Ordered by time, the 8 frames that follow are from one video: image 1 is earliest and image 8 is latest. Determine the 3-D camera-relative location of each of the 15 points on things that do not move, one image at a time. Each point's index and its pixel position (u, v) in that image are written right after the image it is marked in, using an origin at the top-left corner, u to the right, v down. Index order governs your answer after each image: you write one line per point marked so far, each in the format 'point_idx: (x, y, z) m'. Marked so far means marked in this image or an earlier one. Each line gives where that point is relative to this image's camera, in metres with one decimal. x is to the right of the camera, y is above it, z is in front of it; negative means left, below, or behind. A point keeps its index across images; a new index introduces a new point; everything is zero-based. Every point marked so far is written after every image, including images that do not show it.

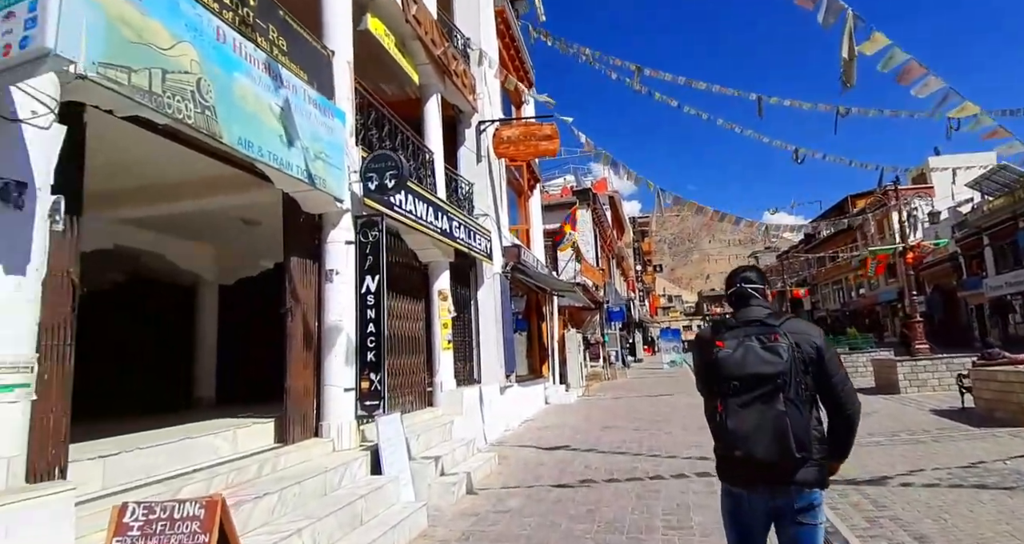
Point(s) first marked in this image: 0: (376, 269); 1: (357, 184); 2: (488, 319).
0: (-1.4, 0.0, +6.4) m
1: (-1.7, +1.0, +6.6) m
2: (-0.4, -0.9, +11.2) m
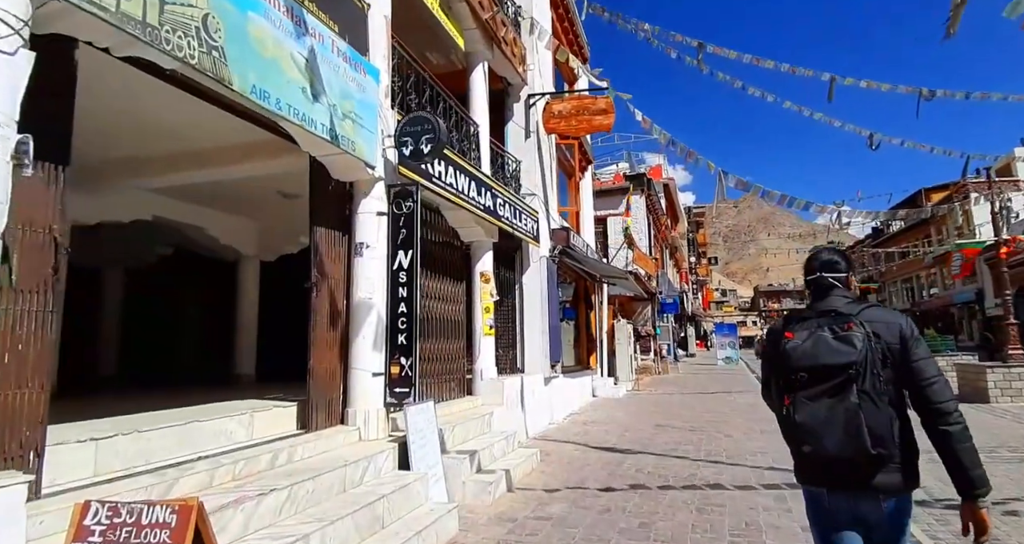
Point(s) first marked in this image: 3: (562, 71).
0: (-1.0, +0.3, +5.8) m
1: (-1.2, +1.2, +6.0) m
2: (+0.4, -0.6, +10.6) m
3: (+1.1, +4.3, +13.2) m
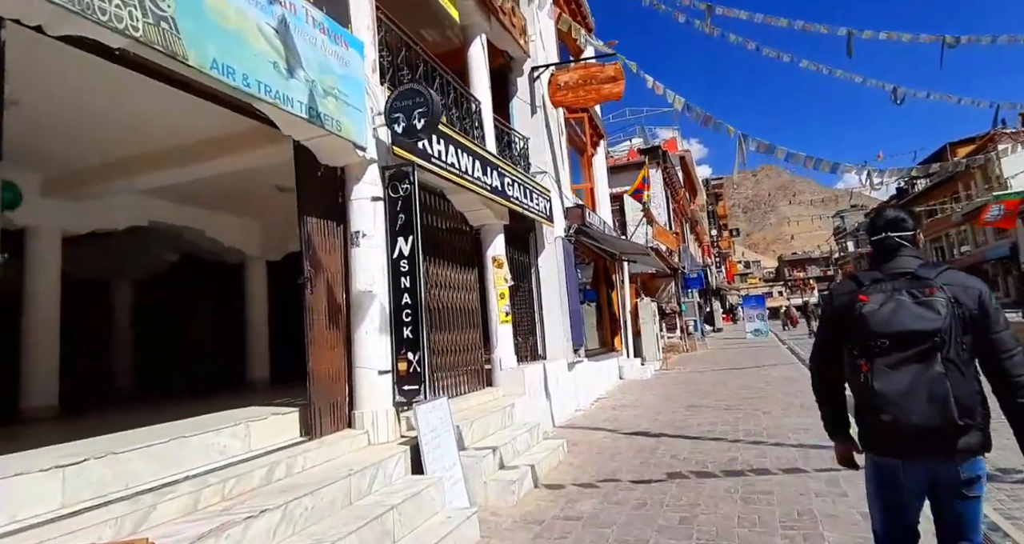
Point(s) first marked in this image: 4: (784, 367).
0: (-0.9, +0.4, +5.3) m
1: (-1.2, +1.3, +5.6) m
2: (+0.7, -0.3, +10.1) m
3: (+1.1, +4.7, +12.6) m
4: (+6.8, -2.4, +15.2) m
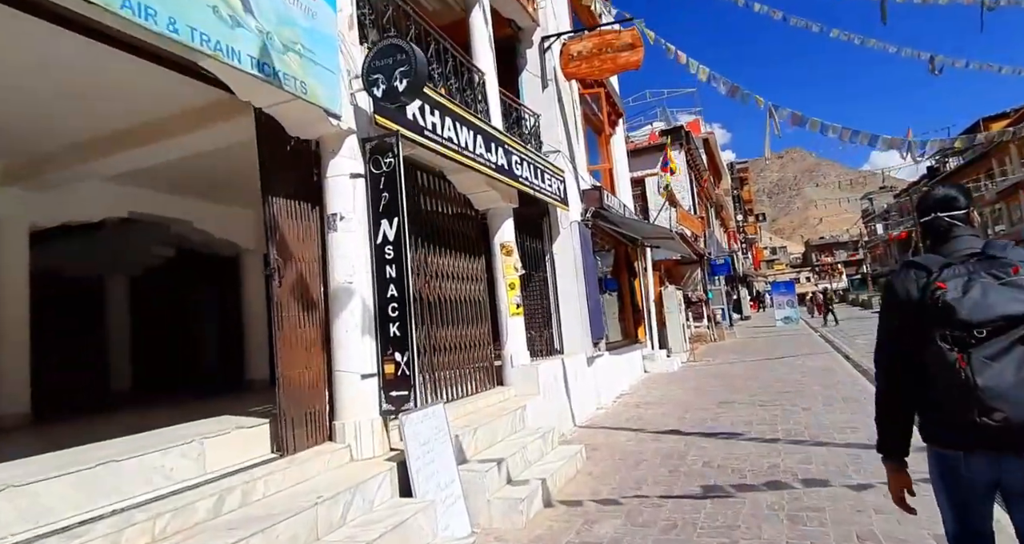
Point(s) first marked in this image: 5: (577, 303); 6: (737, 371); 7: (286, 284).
0: (-0.9, +0.5, +4.6) m
1: (-1.2, +1.4, +4.8) m
2: (+0.9, -0.1, +9.3) m
3: (+1.3, +5.0, +11.7) m
4: (+7.2, -2.0, +14.2) m
5: (+1.0, -0.5, +9.3) m
6: (+4.6, -2.0, +12.4) m
7: (-1.6, -0.1, +4.3) m
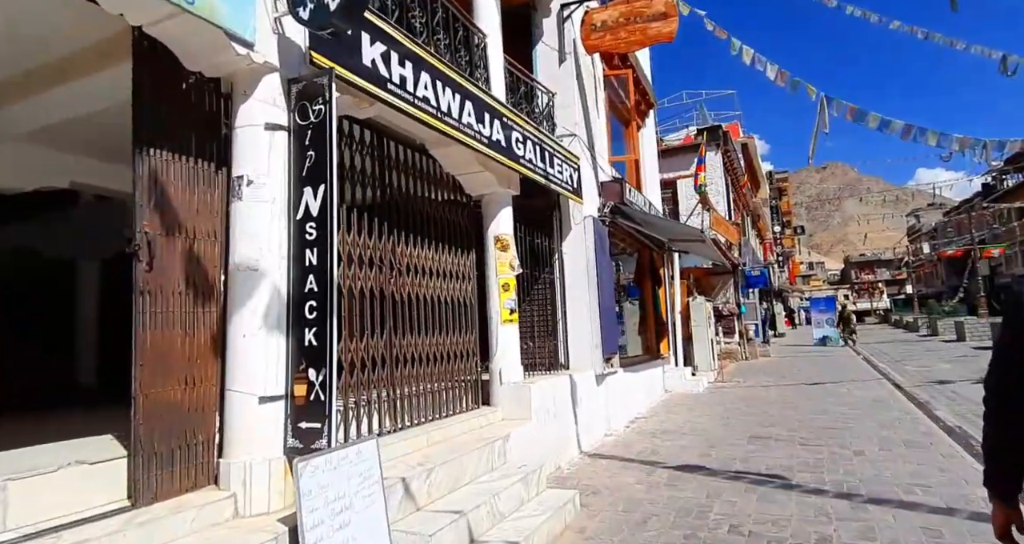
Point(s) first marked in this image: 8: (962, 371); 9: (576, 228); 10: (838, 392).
0: (-1.1, +0.6, +3.4) m
1: (-1.3, +1.5, +3.6) m
2: (+0.9, -0.1, +8.0) m
3: (+1.7, +4.9, +10.4) m
4: (+7.3, -2.3, +12.6) m
5: (+1.0, -0.5, +8.0) m
6: (+4.7, -2.3, +11.0) m
7: (-1.8, 0.0, +3.2) m
8: (+10.6, -2.3, +14.3) m
9: (+0.9, +0.6, +8.2) m
10: (+6.2, -2.3, +11.5) m
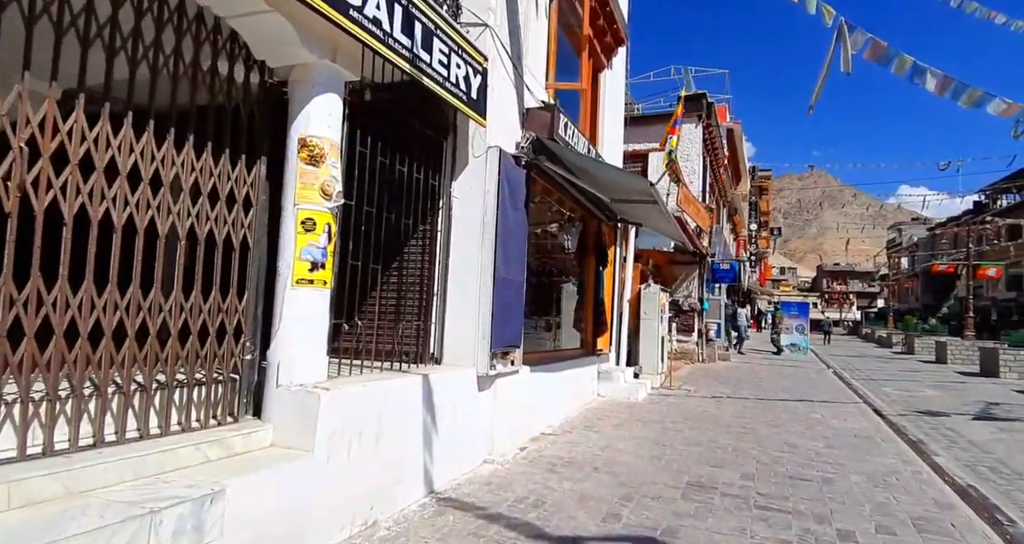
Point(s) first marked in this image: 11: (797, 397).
0: (-2.1, +1.0, +0.8) m
1: (-2.2, +1.9, +1.0) m
2: (-0.4, +0.3, +5.5) m
3: (+0.8, +5.3, +7.8) m
4: (+5.6, -2.4, +10.5) m
5: (-0.3, -0.1, +5.5) m
6: (+3.0, -2.1, +8.7) m
7: (-2.9, +0.5, +0.6) m
8: (+8.8, -2.6, +12.3) m
9: (-0.3, +1.0, +5.6) m
10: (+4.5, -2.2, +9.3) m
11: (+5.5, -2.4, +11.8) m
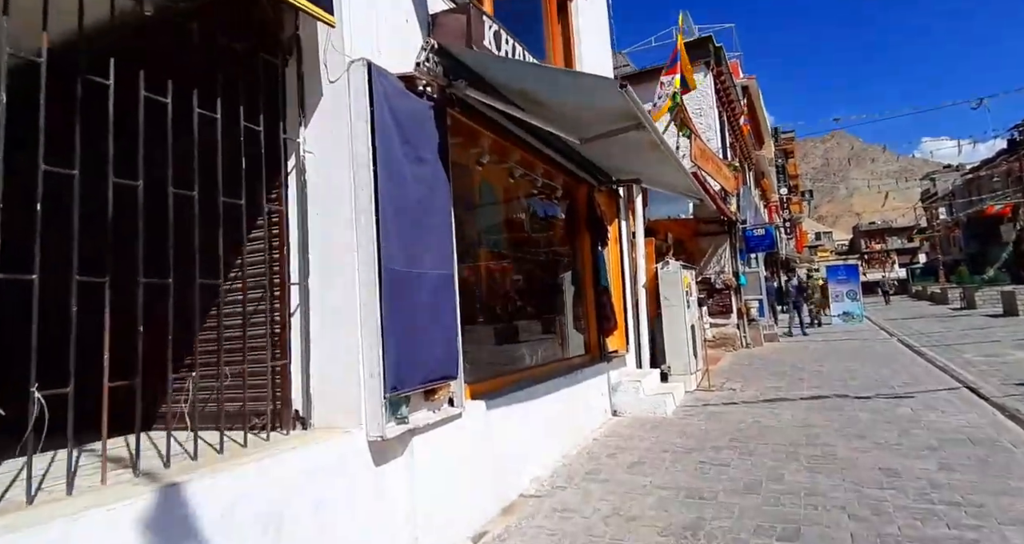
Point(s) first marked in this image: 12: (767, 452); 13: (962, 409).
0: (-3.0, +0.8, -1.3) m
1: (-3.2, +1.7, -1.1) m
2: (-1.0, +0.3, +3.4) m
3: (-0.3, +5.4, +5.6) m
4: (+5.6, -1.6, +8.0) m
5: (-0.8, -0.1, +3.3) m
6: (+2.9, -1.6, +6.4) m
7: (-3.7, +0.2, -1.5) m
8: (+8.8, -1.5, +9.6) m
9: (-1.0, +1.0, +3.5) m
10: (+4.4, -1.6, +6.9) m
11: (+5.5, -1.7, +9.3) m
12: (+2.4, -1.6, +5.6) m
13: (+5.4, -1.6, +7.2) m
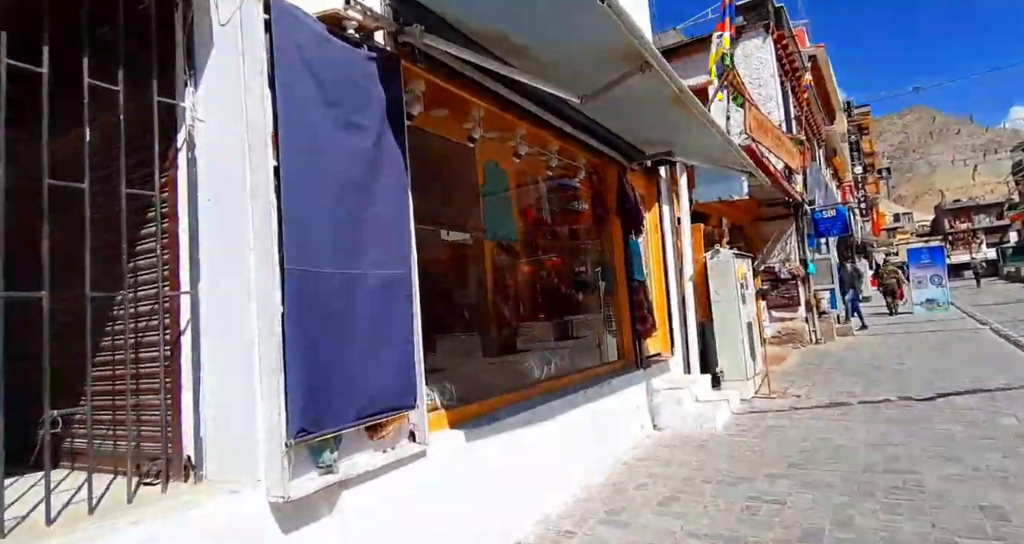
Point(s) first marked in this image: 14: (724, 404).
0: (-3.6, +0.7, -1.8) m
1: (-3.9, +1.6, -1.6) m
2: (-1.2, +0.3, +2.6) m
3: (-0.4, +5.5, +4.6) m
4: (+5.8, -1.4, +6.5) m
5: (-1.0, -0.1, +2.5) m
6: (+3.0, -1.5, +5.2) m
7: (-4.4, +0.1, -2.0) m
8: (+9.3, -1.2, +7.8) m
9: (-1.2, +1.0, +2.7) m
10: (+4.6, -1.5, +5.5) m
11: (+5.9, -1.4, +7.8) m
12: (+2.5, -1.5, +4.5) m
13: (+5.6, -1.4, +5.7) m
14: (+2.4, -1.5, +6.8) m
